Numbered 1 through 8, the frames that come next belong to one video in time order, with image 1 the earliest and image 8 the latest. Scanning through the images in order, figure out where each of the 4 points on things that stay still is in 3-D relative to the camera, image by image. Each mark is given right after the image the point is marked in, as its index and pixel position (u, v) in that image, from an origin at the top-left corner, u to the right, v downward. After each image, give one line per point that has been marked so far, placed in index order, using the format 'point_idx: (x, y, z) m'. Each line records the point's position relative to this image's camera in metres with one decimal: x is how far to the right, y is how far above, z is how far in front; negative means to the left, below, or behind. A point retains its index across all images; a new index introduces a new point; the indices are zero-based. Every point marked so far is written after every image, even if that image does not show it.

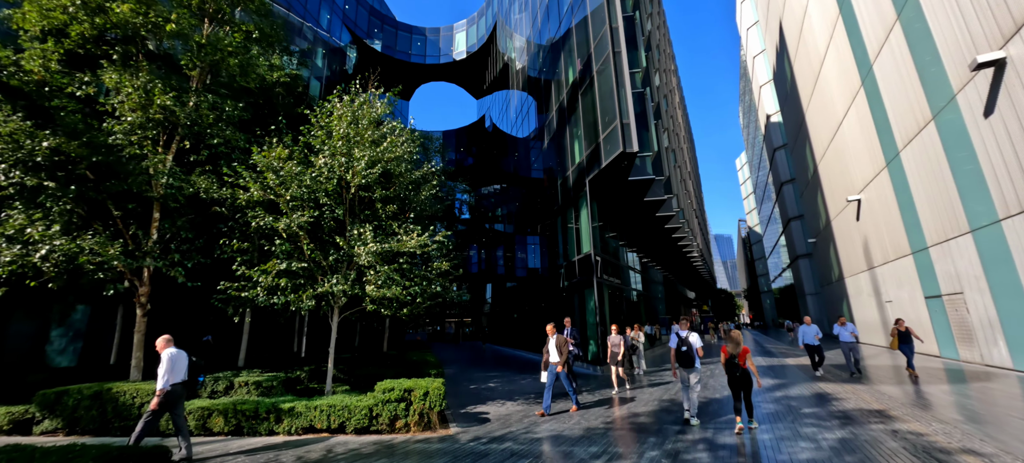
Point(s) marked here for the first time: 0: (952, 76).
0: (+9.5, +3.4, +8.1) m
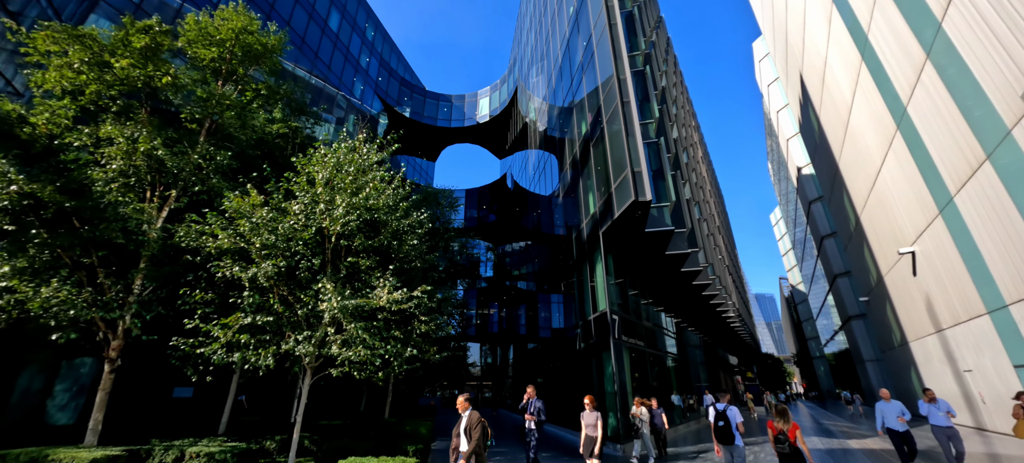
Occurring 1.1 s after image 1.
0: (+9.5, +2.3, +7.2) m
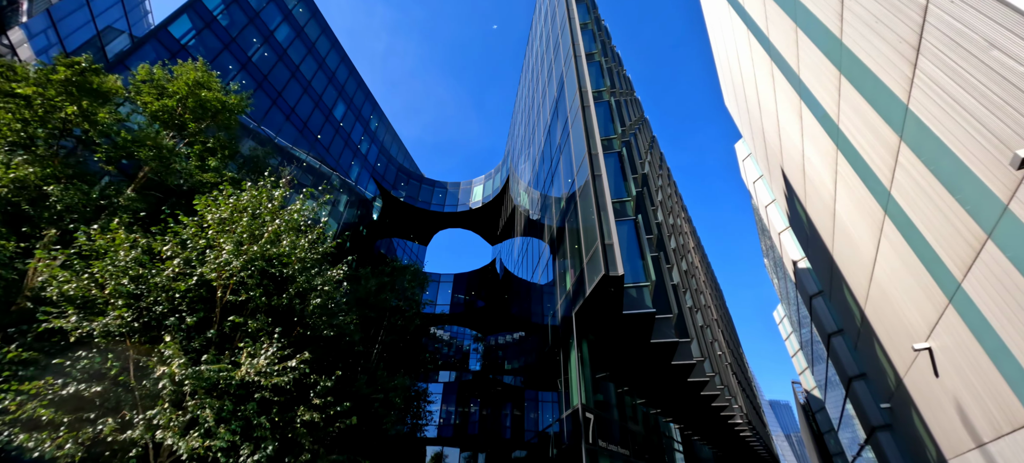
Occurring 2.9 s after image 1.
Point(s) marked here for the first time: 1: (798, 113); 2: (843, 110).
0: (+8.5, +0.9, +6.7) m
1: (+12.2, +5.1, +16.1) m
2: (+10.3, +3.8, +11.7) m
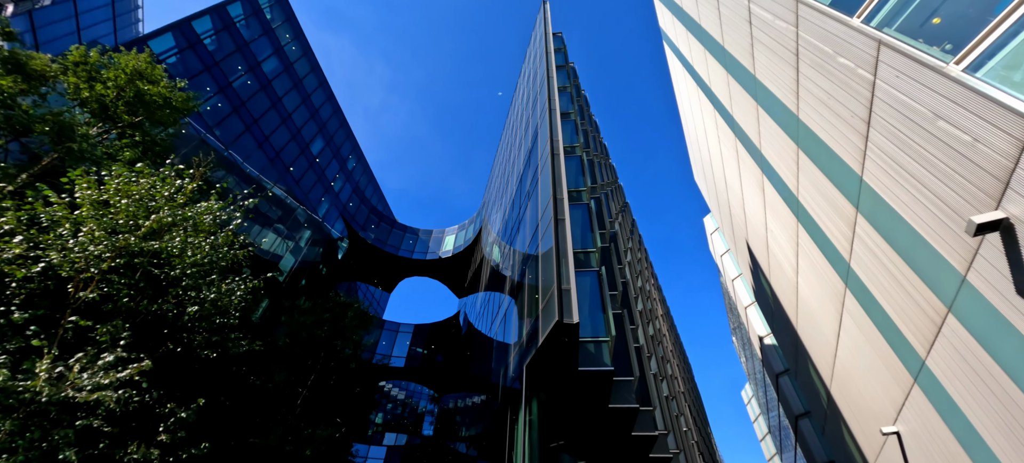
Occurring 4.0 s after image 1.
0: (+7.6, -0.4, +6.6) m
1: (+11.0, +2.0, +16.8) m
2: (+9.3, +1.6, +12.1) m
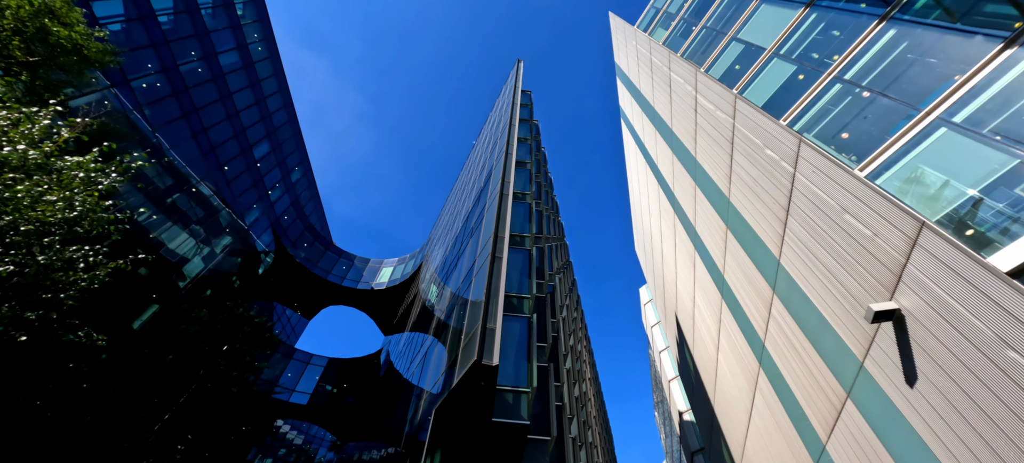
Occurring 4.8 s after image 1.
0: (+6.3, -2.0, +7.0) m
1: (+8.5, -1.5, +17.8) m
2: (+7.4, -1.0, +12.9) m
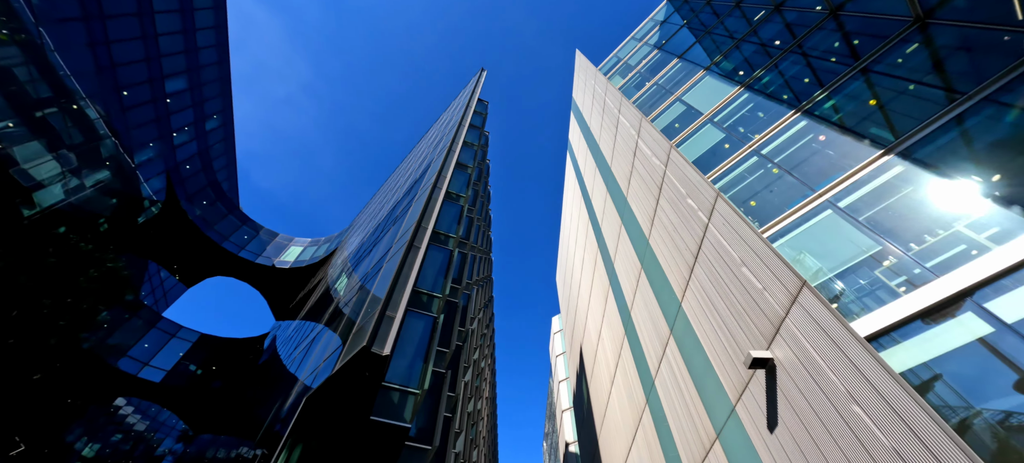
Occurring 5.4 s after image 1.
0: (+4.3, -3.0, +7.5) m
1: (+4.6, -3.2, +18.5) m
2: (+4.5, -2.5, +13.6) m
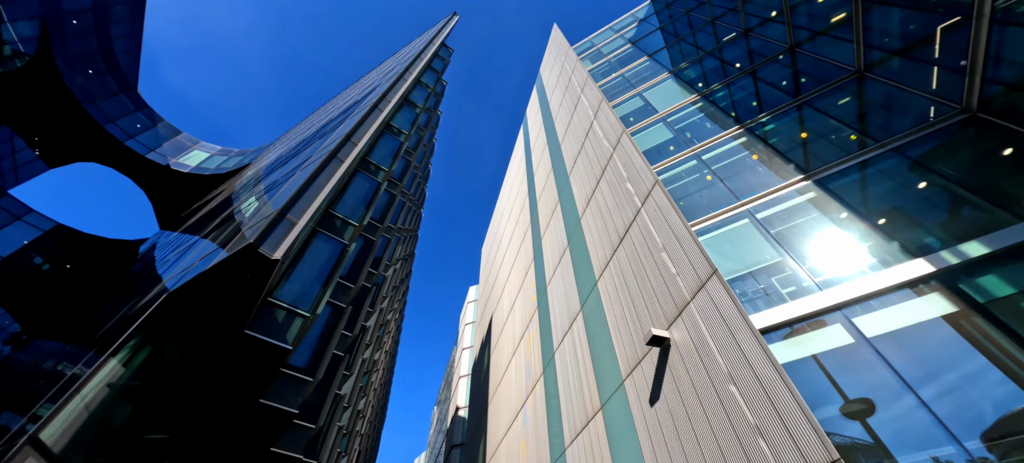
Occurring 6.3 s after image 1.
0: (+2.3, -2.7, +7.8) m
1: (+0.8, -2.0, +18.7) m
2: (+1.7, -1.7, +13.8) m
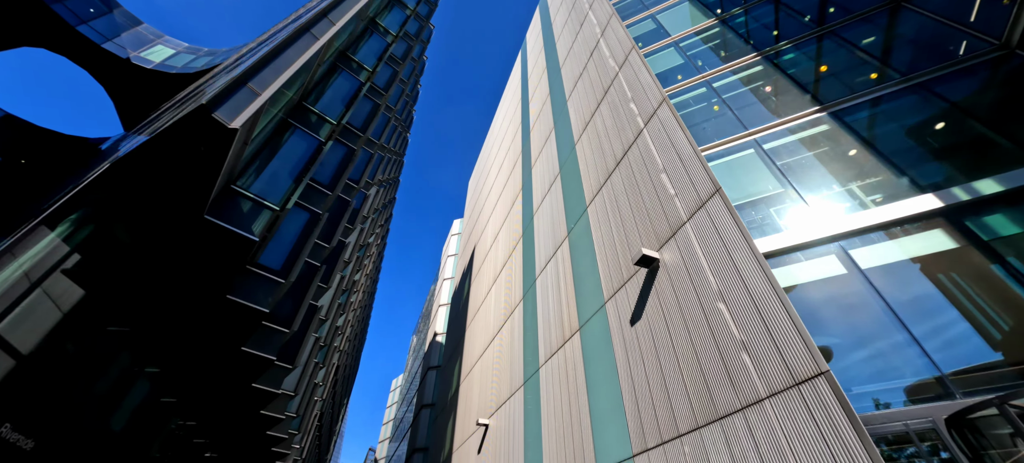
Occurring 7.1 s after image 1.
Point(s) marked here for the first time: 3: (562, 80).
0: (+1.9, -1.1, +7.7) m
1: (+0.2, +1.3, +18.2) m
2: (+1.2, +0.9, +13.4) m
3: (+2.2, +6.2, +15.4) m
